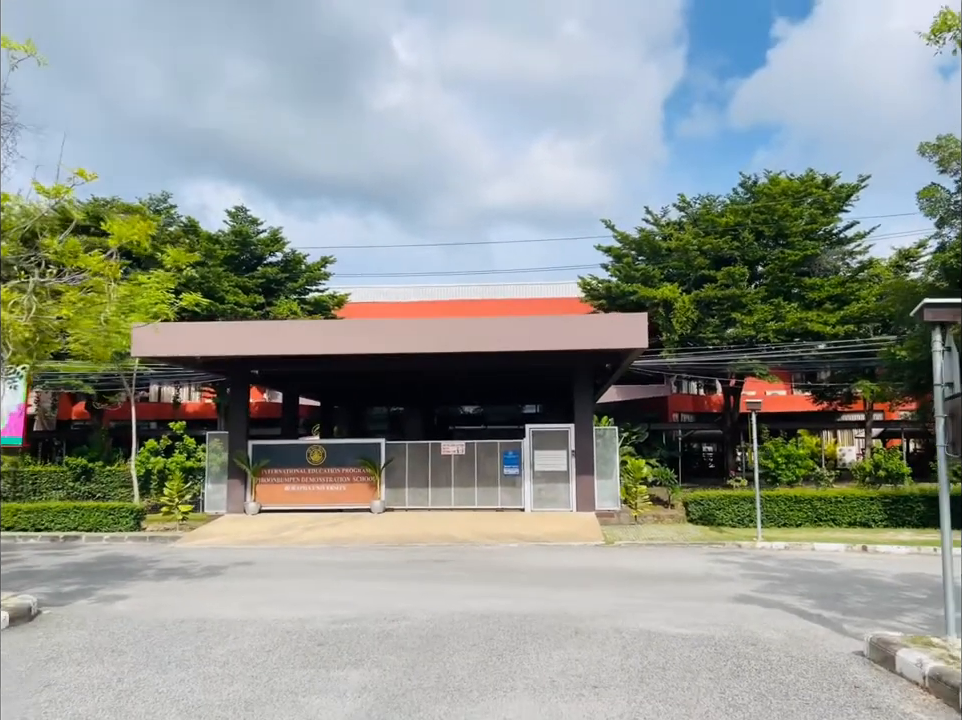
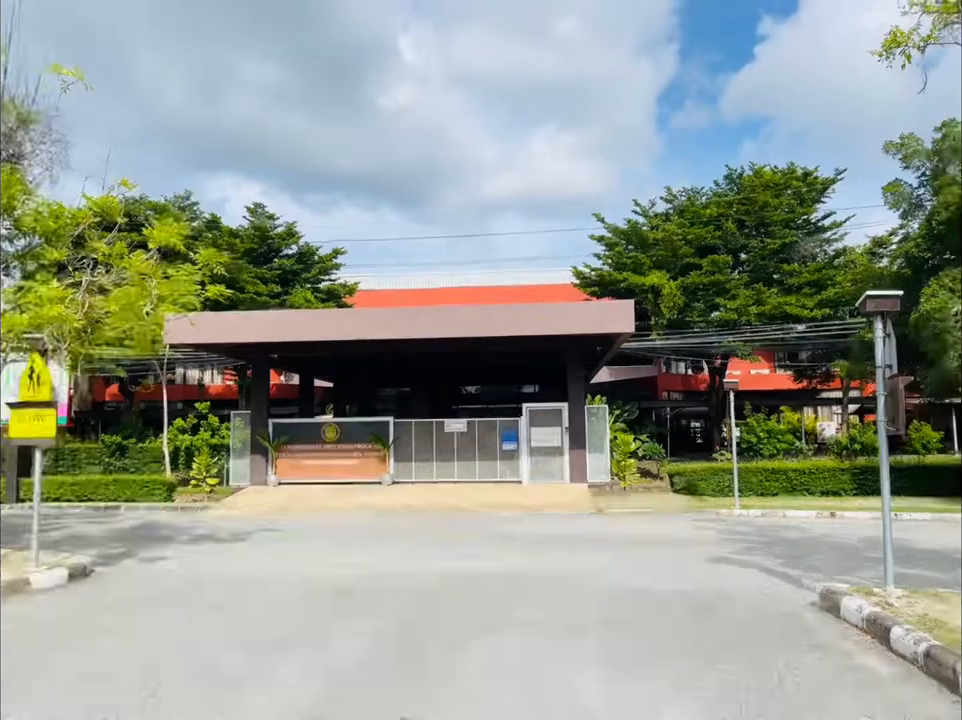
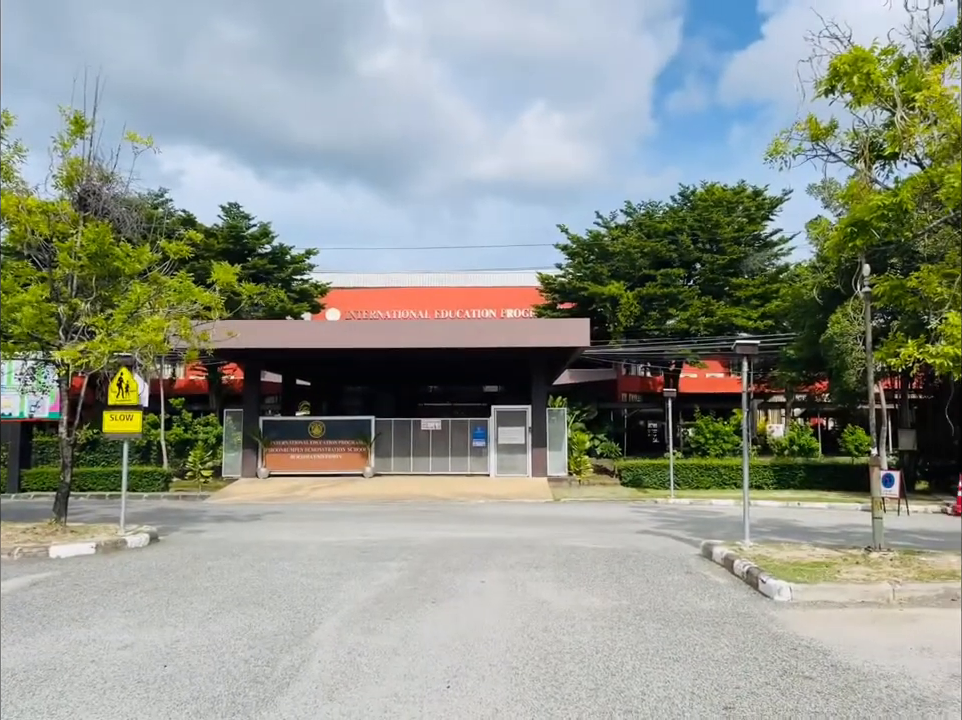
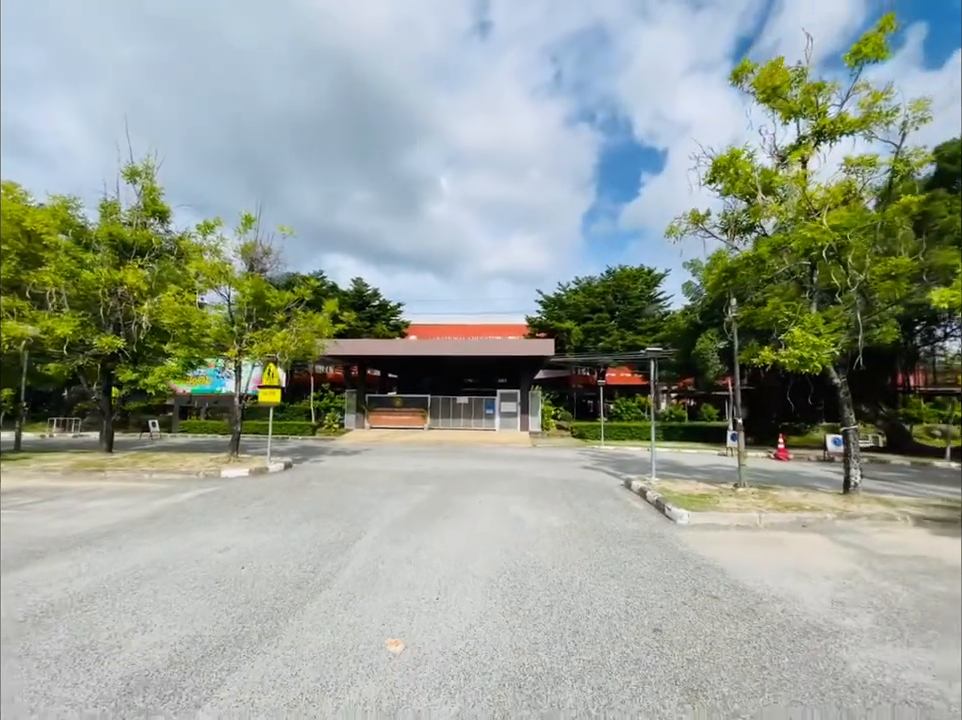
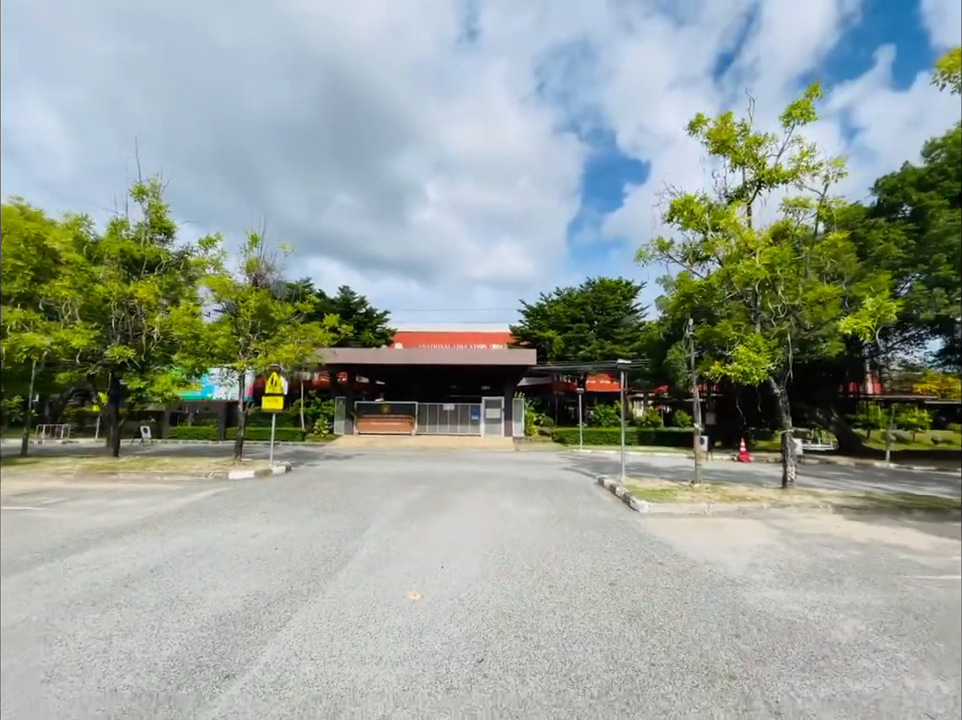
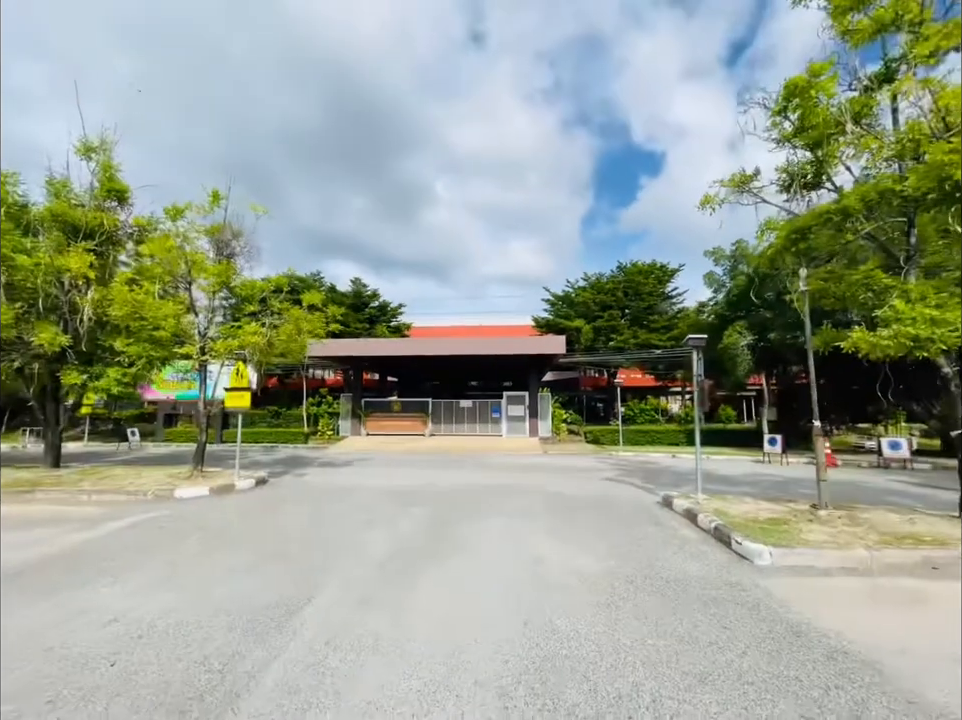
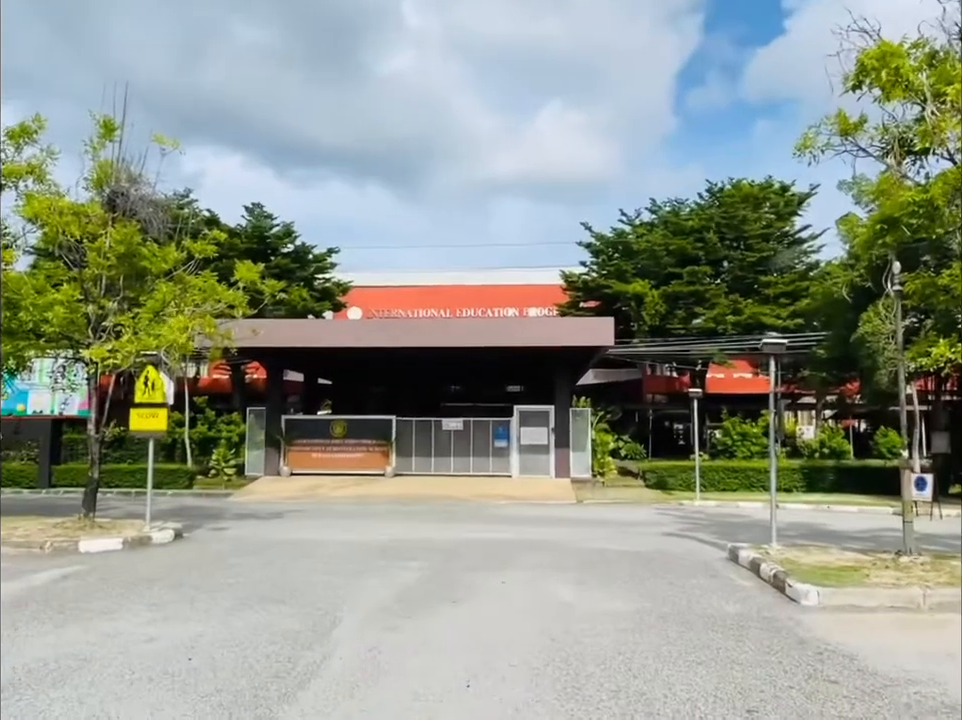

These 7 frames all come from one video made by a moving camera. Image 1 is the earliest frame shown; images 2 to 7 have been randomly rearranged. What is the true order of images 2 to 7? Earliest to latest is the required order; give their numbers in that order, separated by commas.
2, 6, 4, 5, 7, 3
